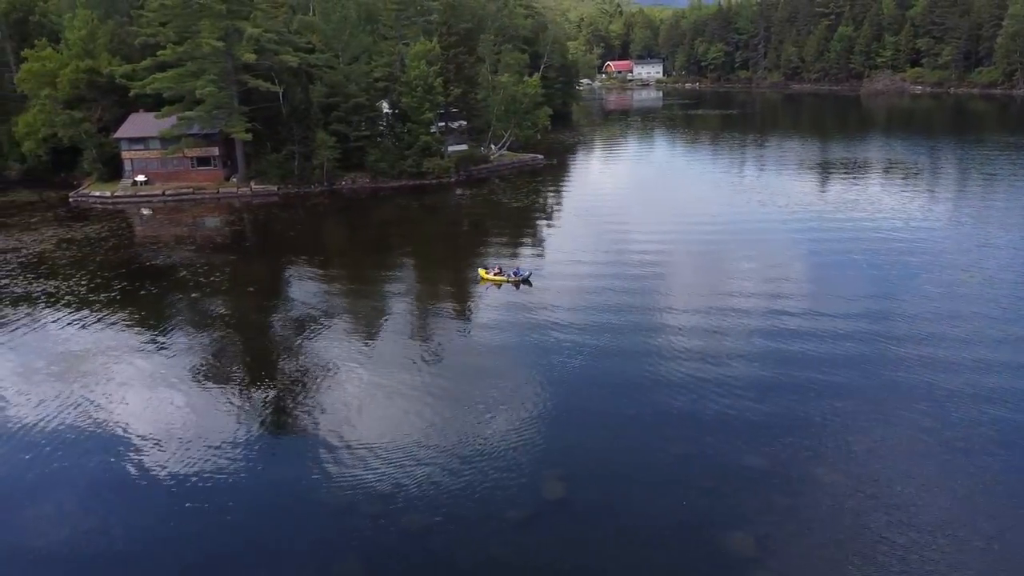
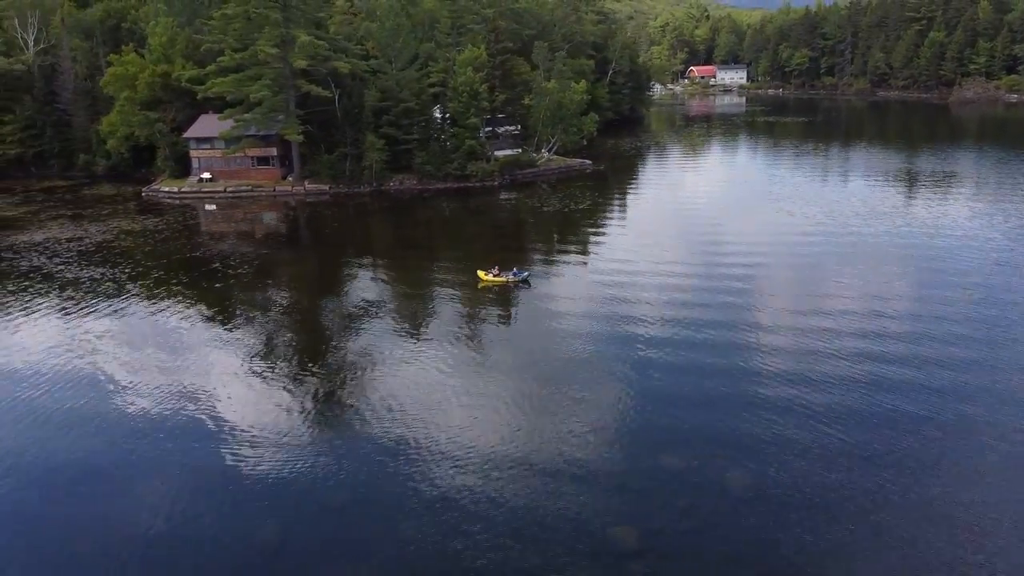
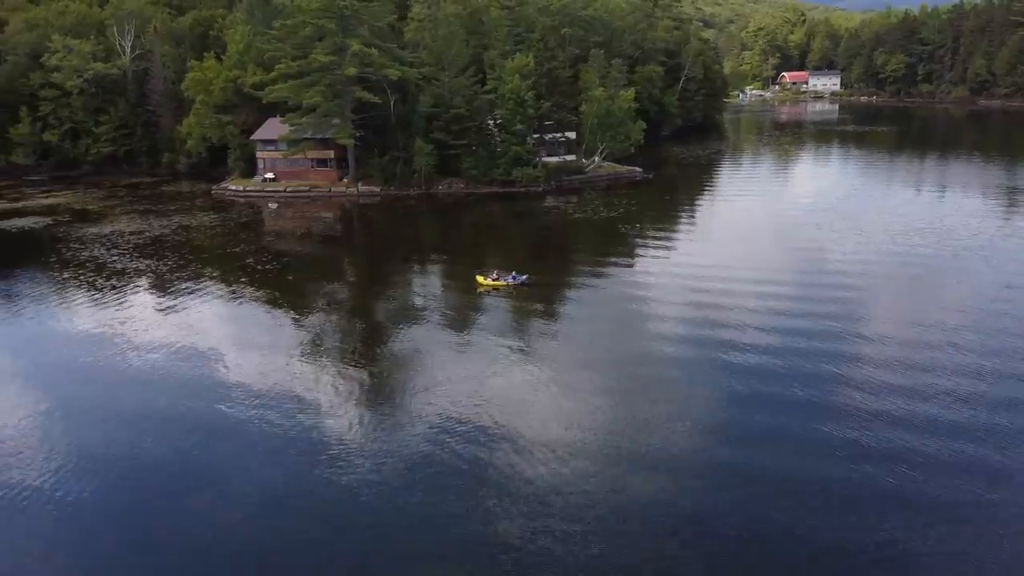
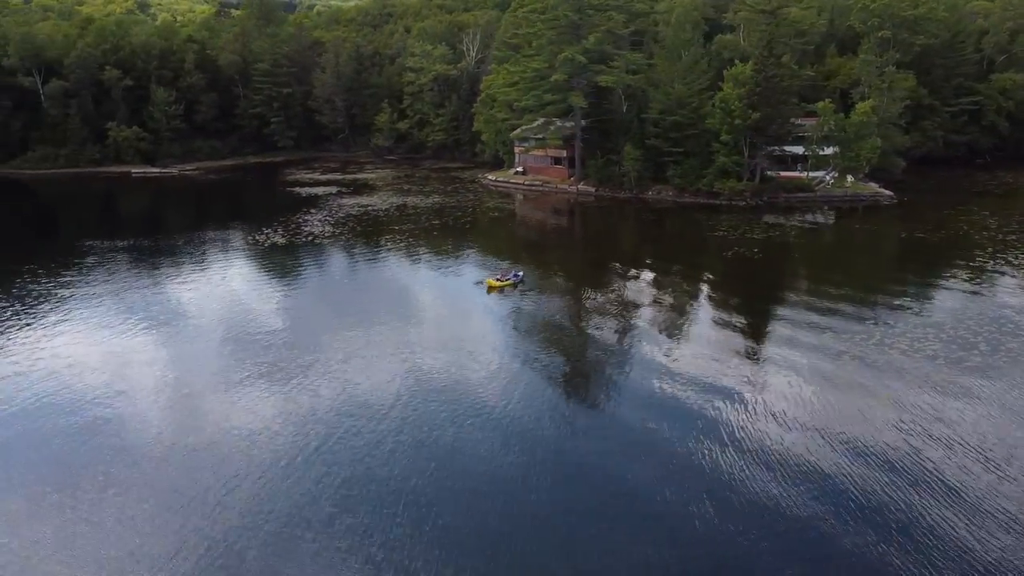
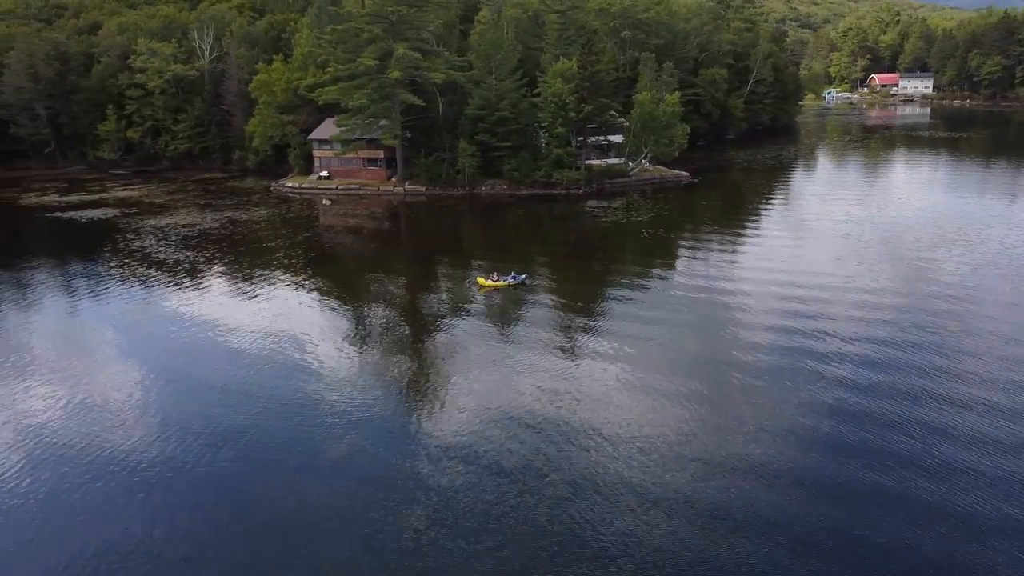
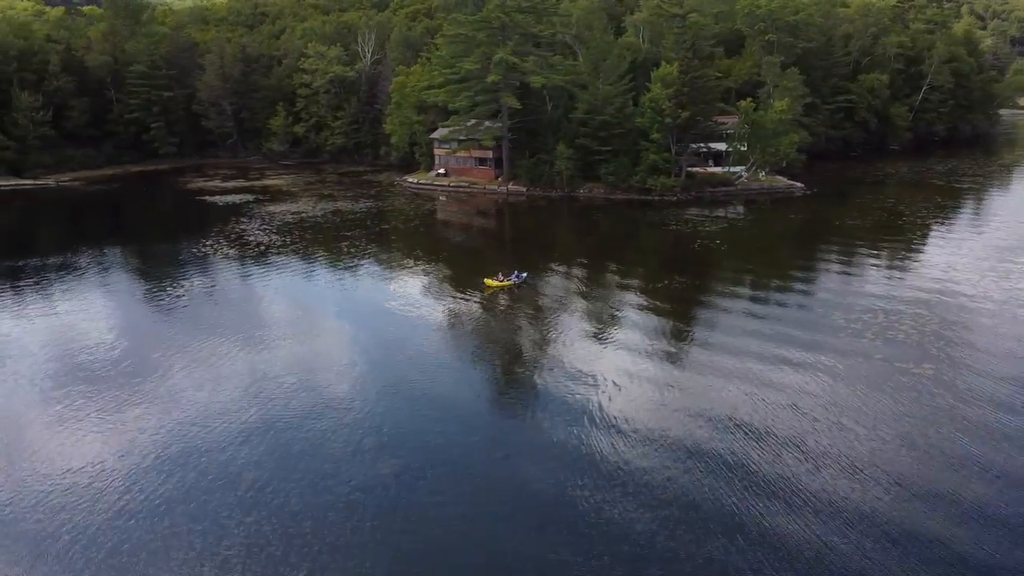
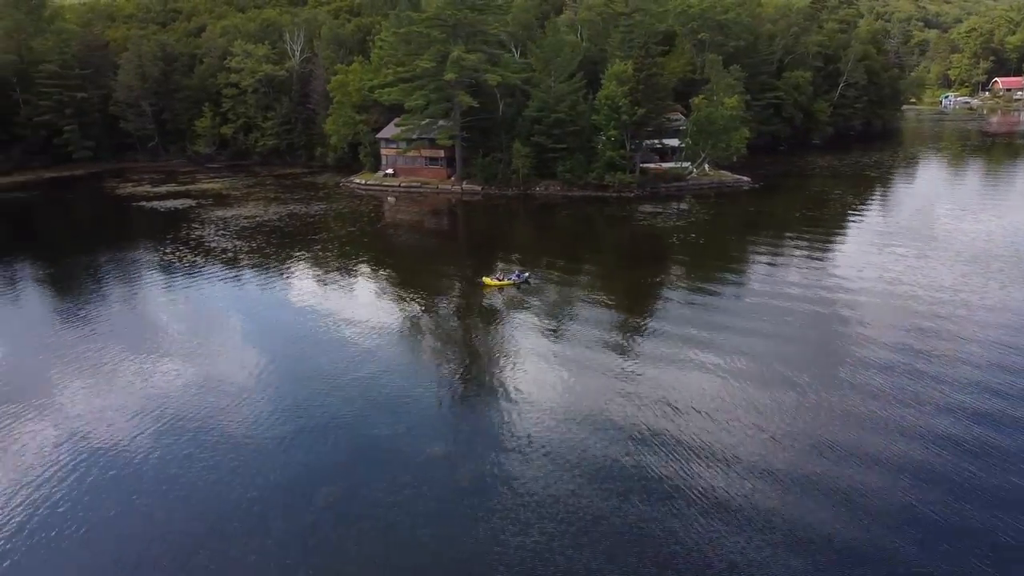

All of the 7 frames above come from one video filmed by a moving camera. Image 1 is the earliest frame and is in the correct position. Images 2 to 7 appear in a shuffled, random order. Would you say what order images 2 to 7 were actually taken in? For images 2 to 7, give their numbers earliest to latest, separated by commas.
2, 3, 5, 7, 6, 4
